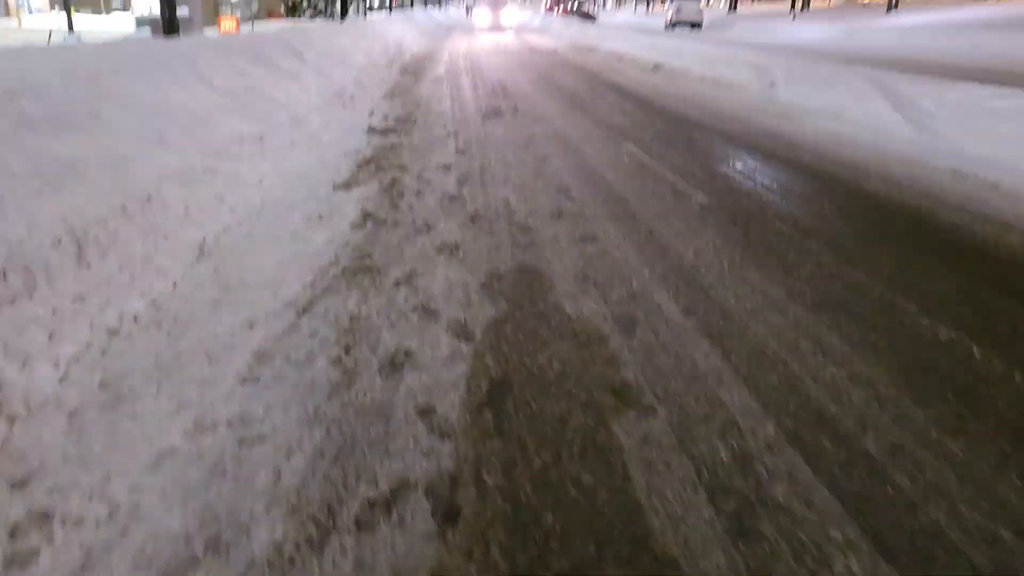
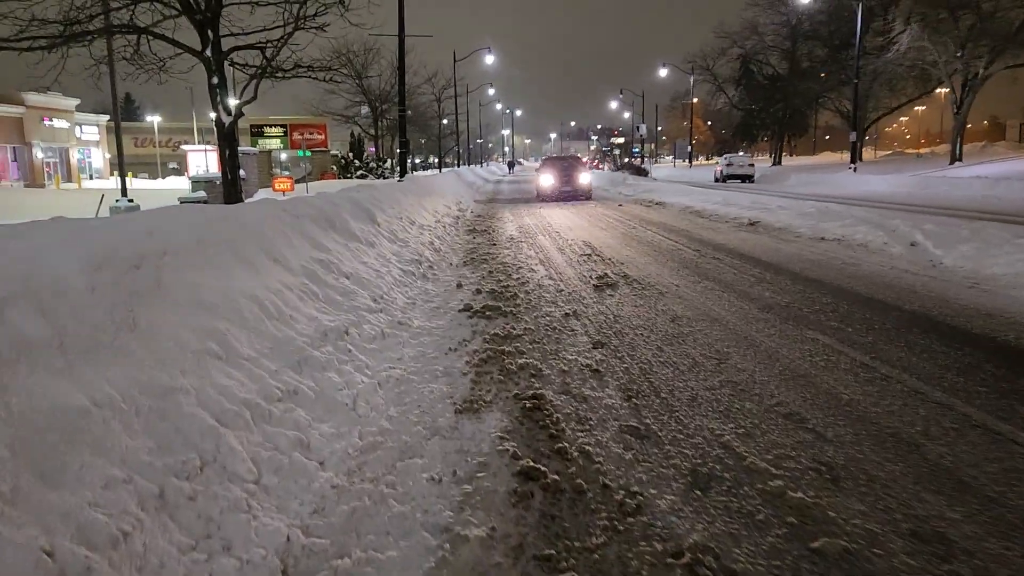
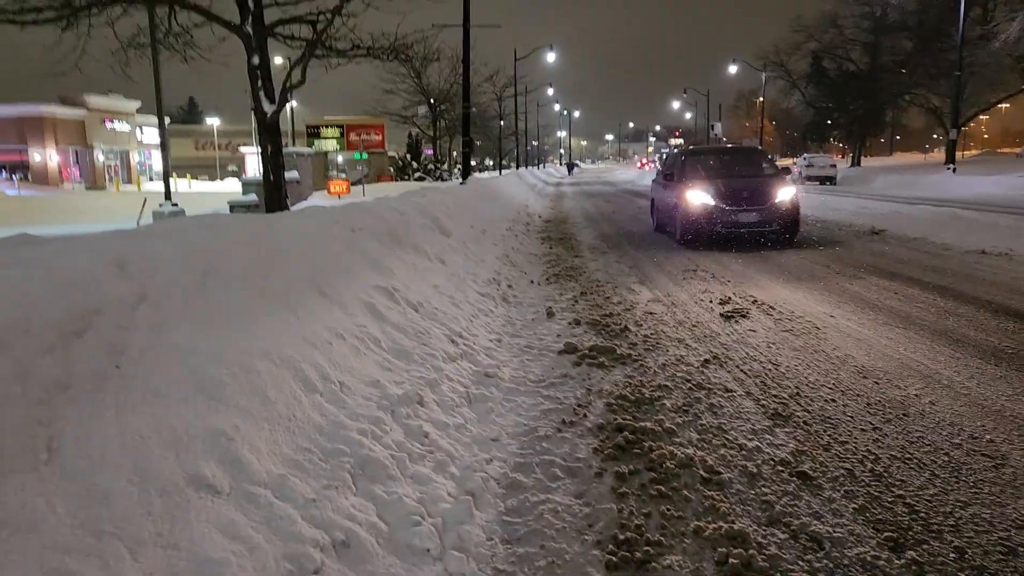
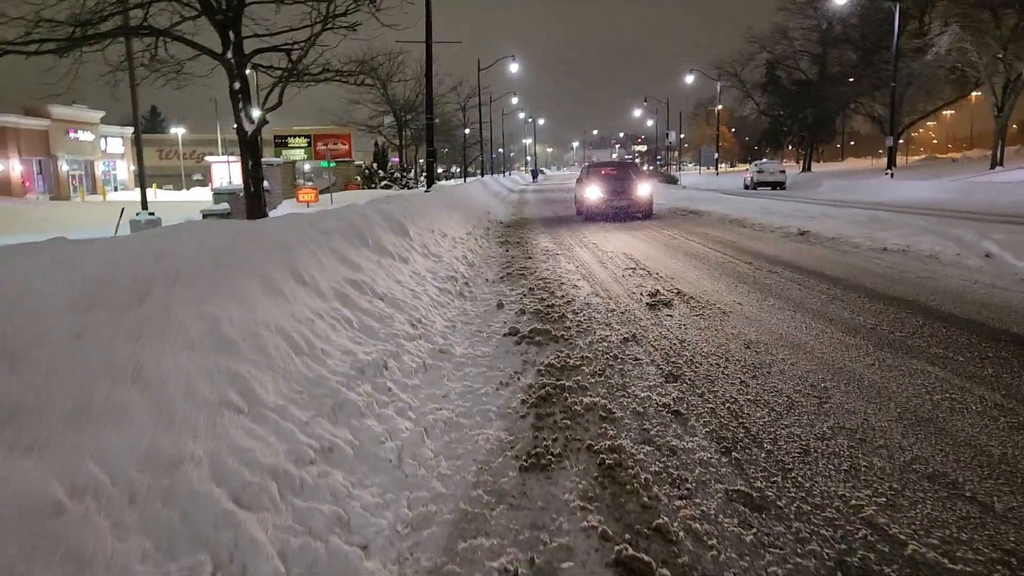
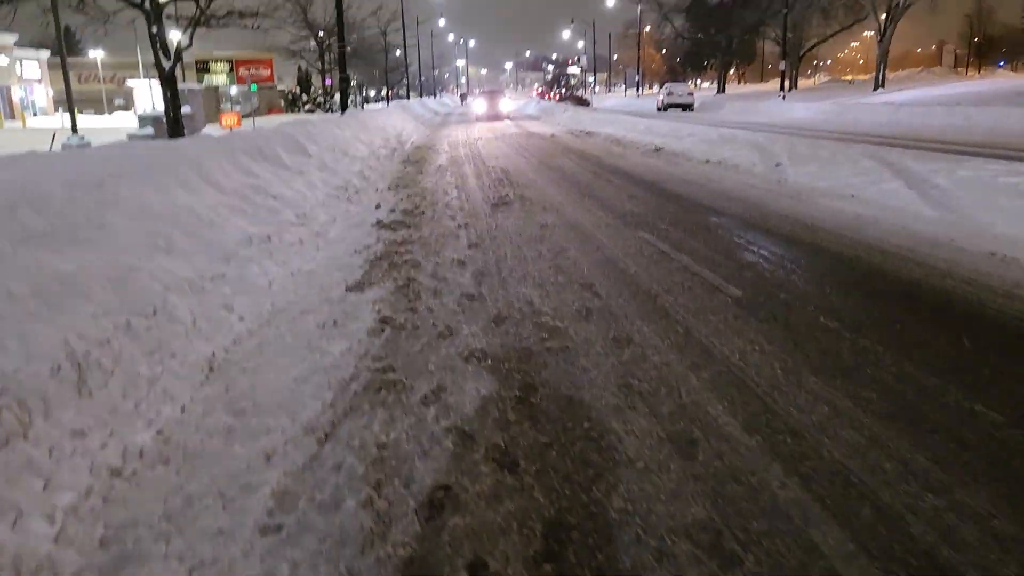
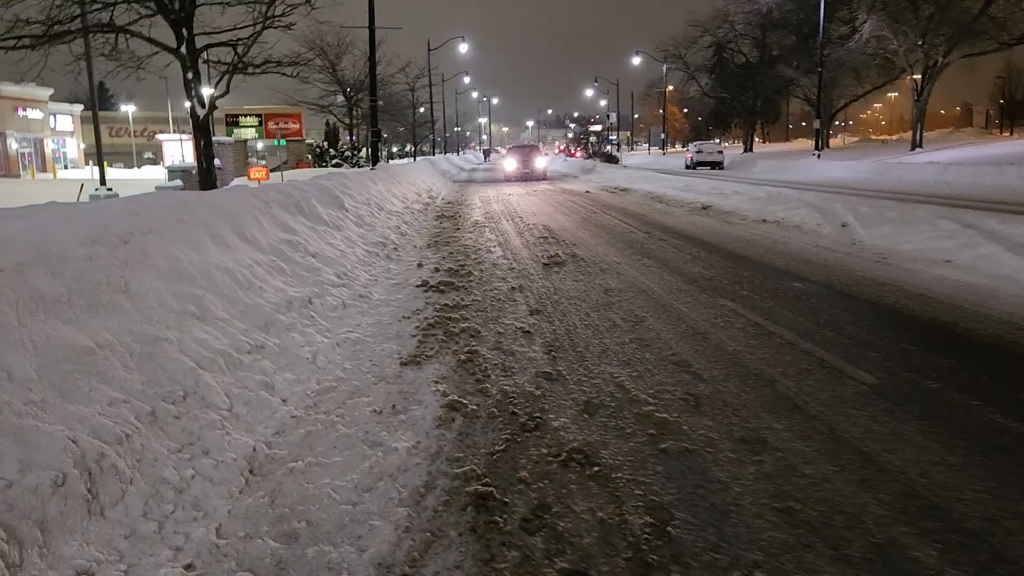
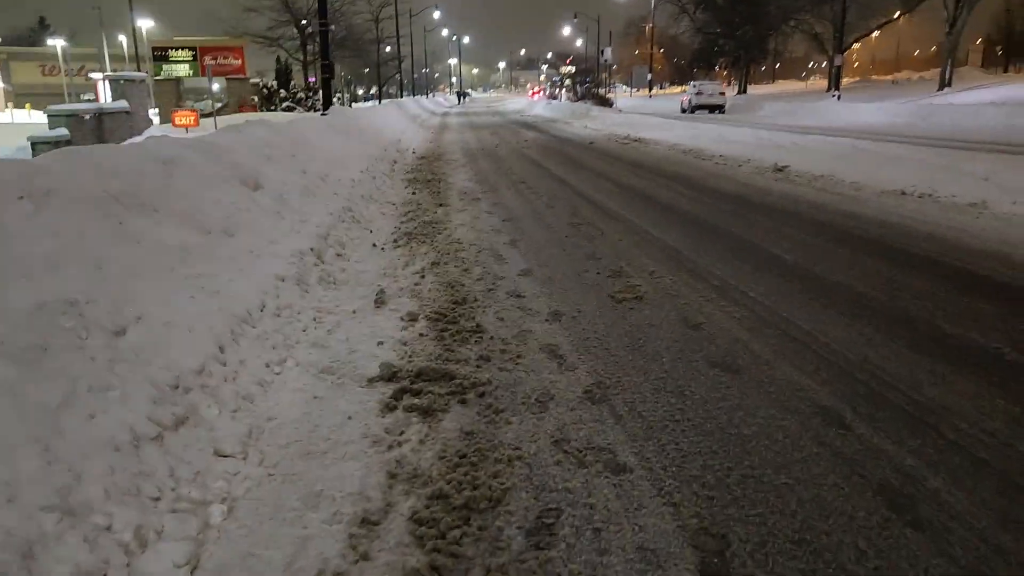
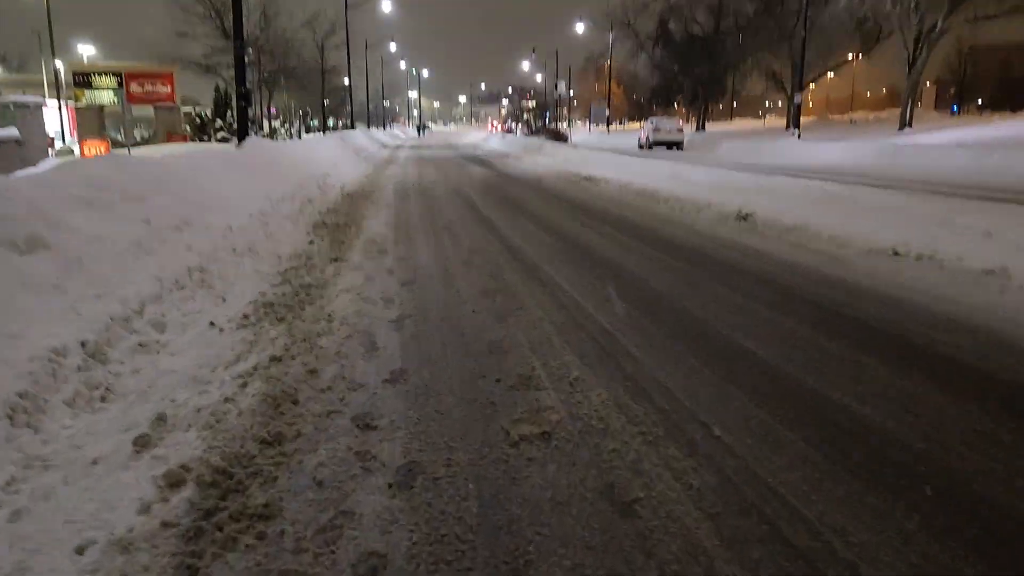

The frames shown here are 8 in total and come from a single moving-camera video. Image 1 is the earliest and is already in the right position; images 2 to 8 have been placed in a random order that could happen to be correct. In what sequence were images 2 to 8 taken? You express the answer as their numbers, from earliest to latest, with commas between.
5, 6, 2, 4, 3, 7, 8
